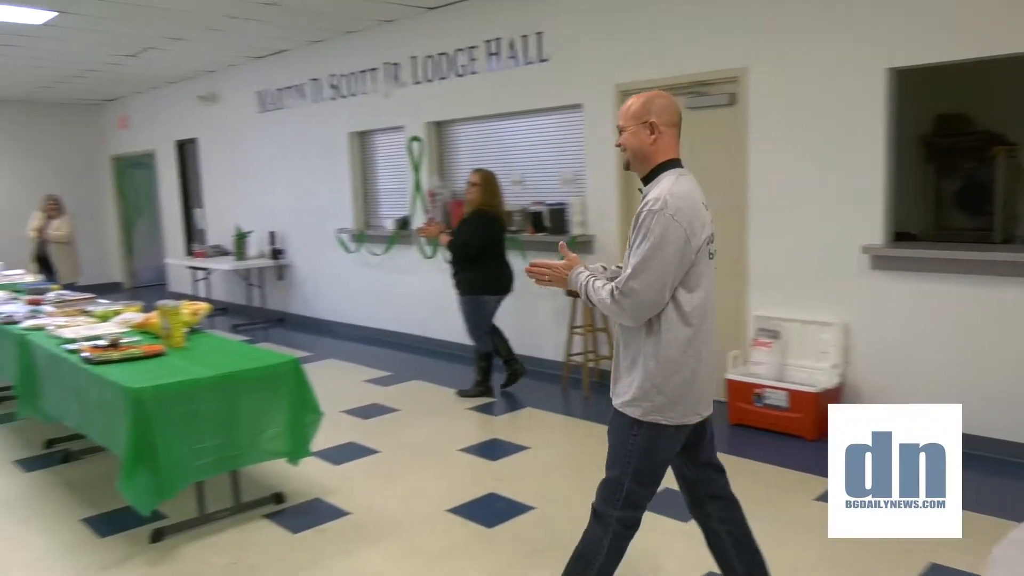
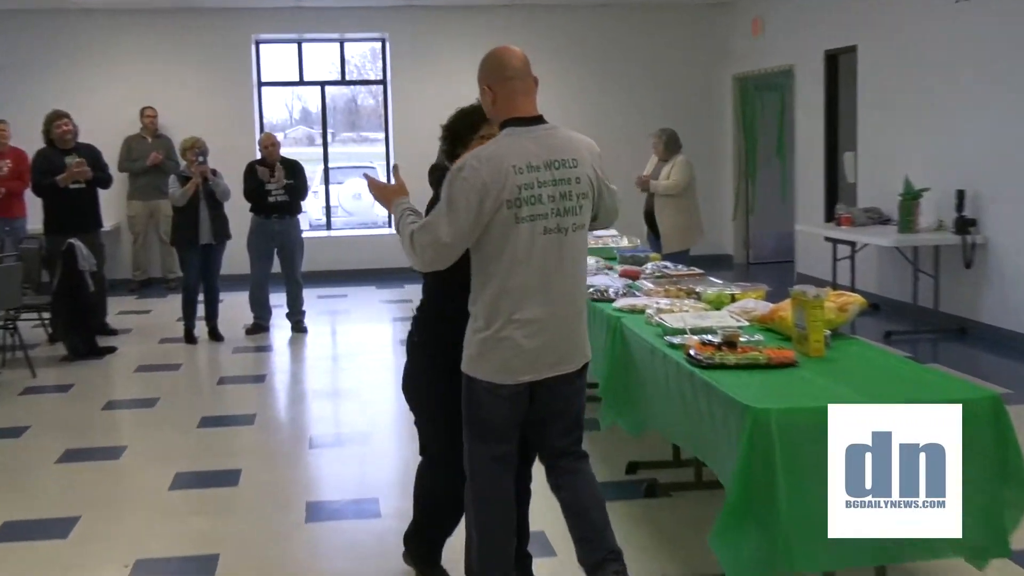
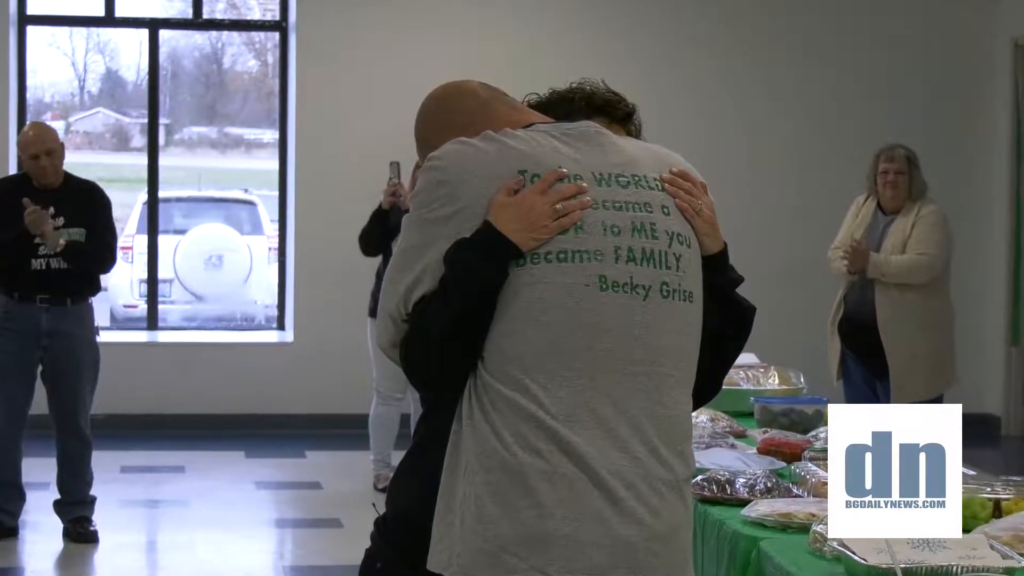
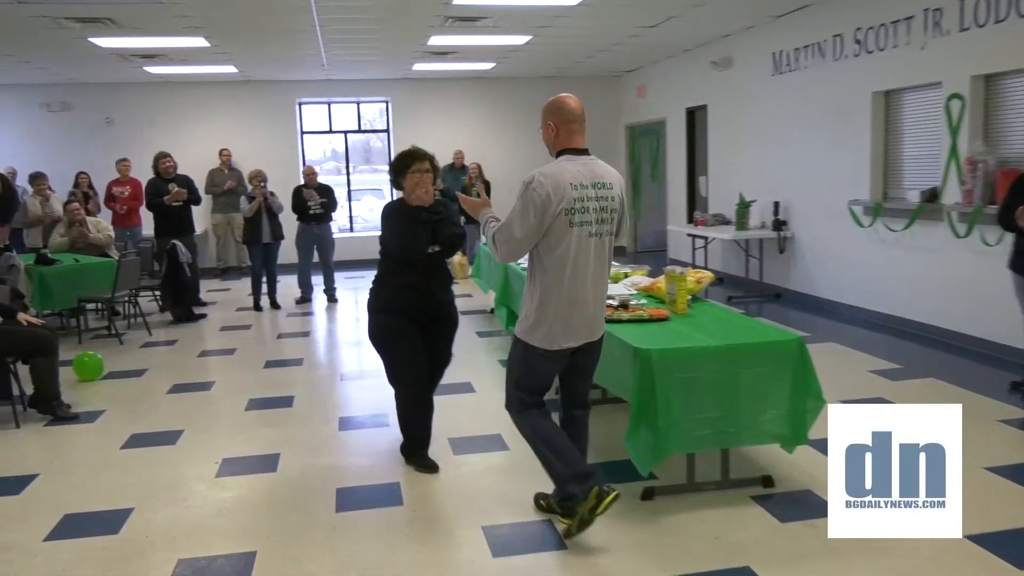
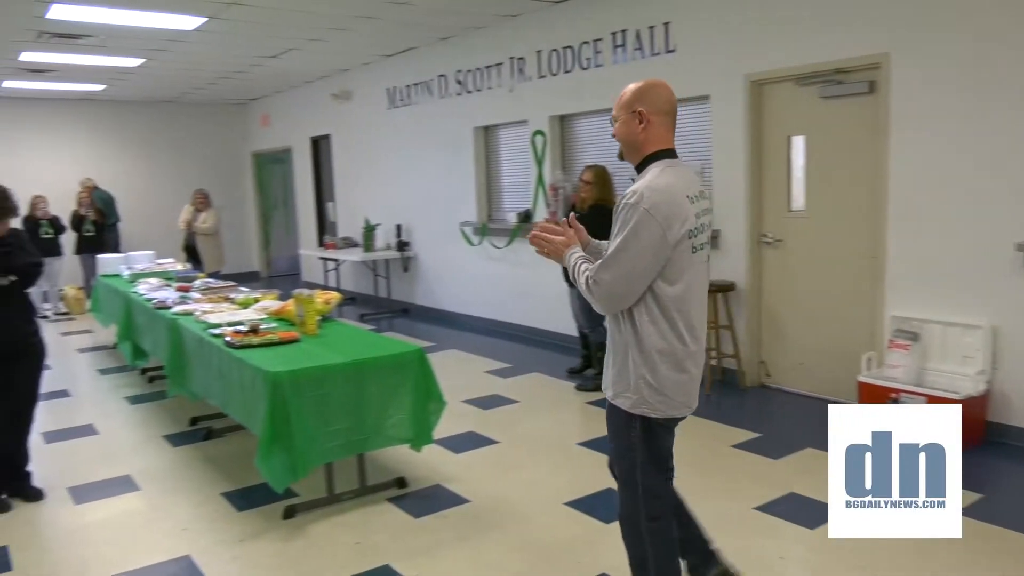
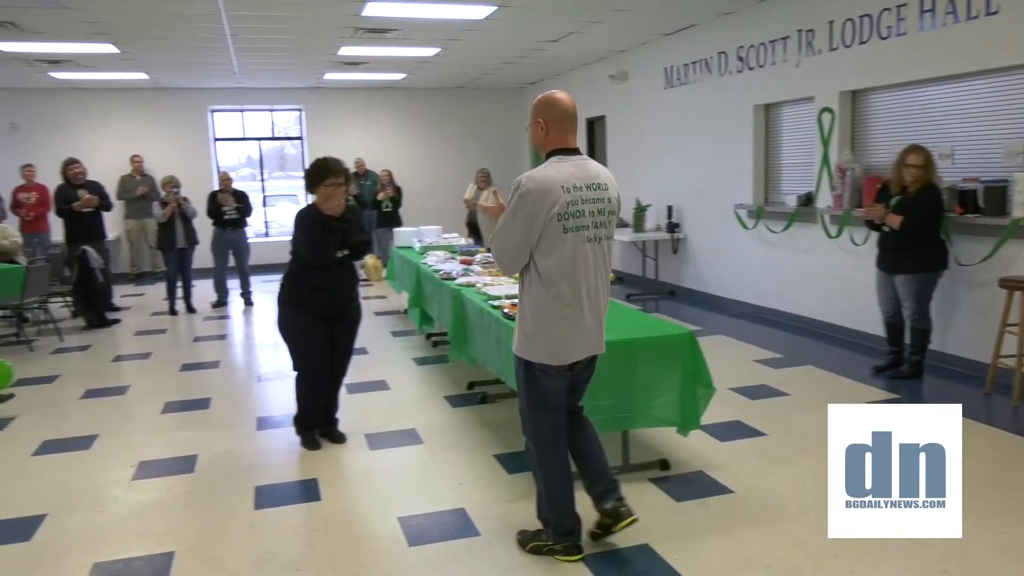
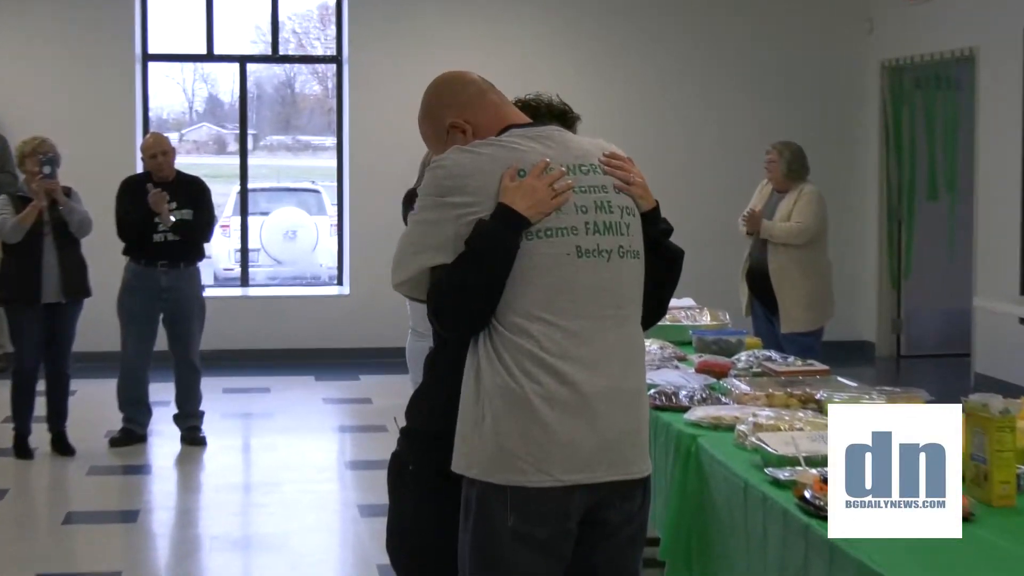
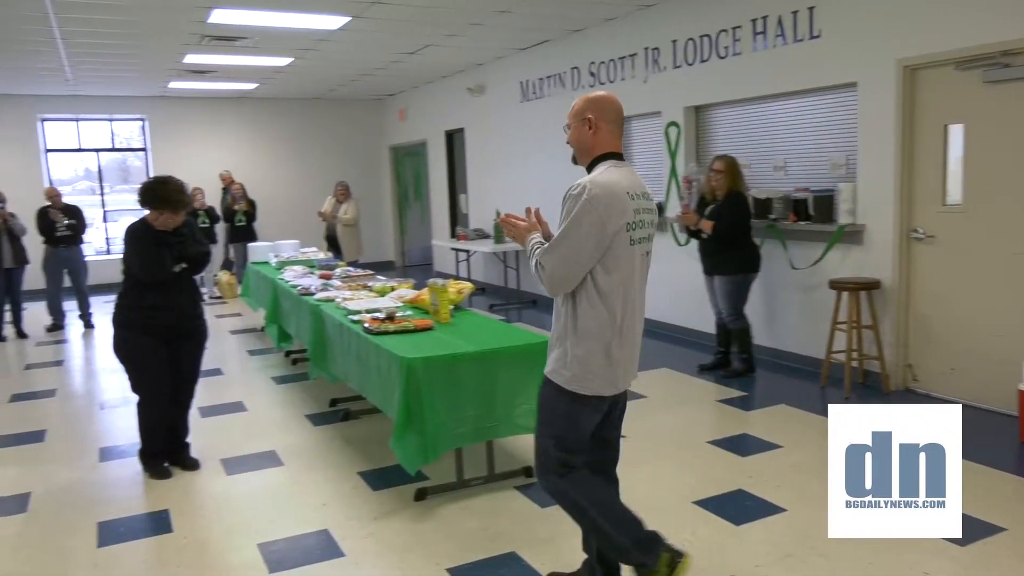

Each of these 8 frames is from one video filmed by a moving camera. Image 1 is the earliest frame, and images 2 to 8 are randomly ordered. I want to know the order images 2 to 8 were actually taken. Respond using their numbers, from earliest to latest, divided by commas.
5, 8, 6, 4, 2, 7, 3
